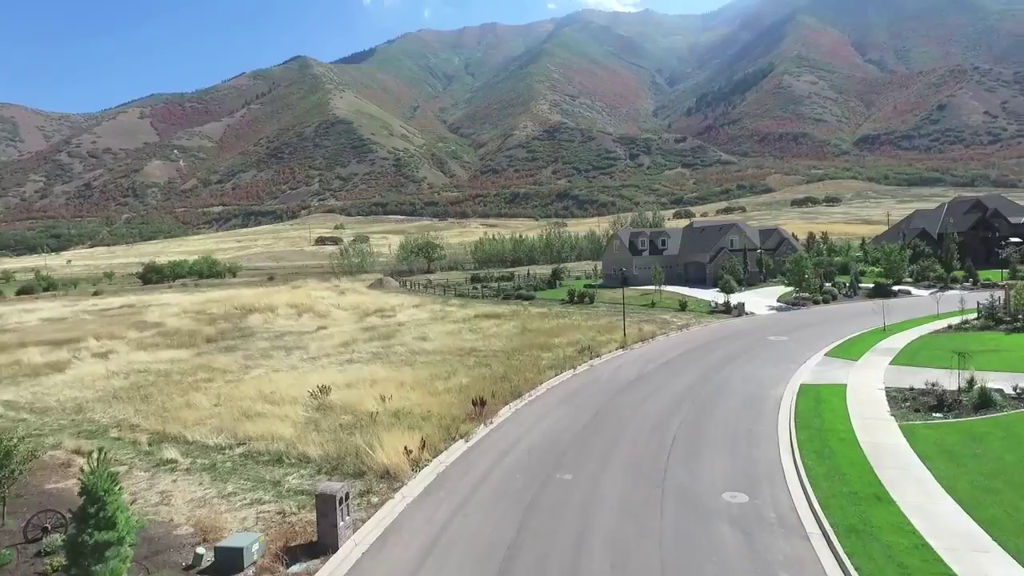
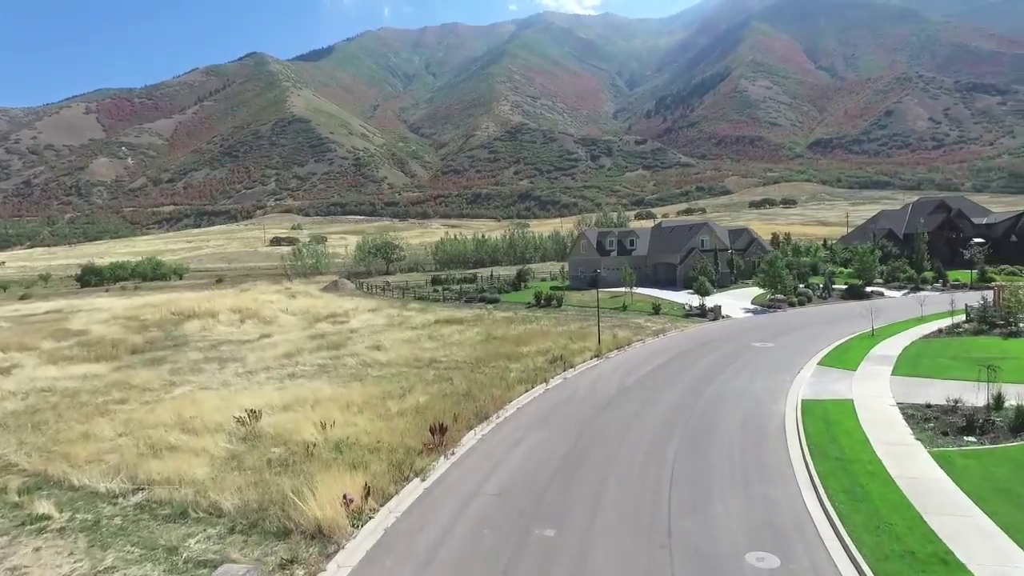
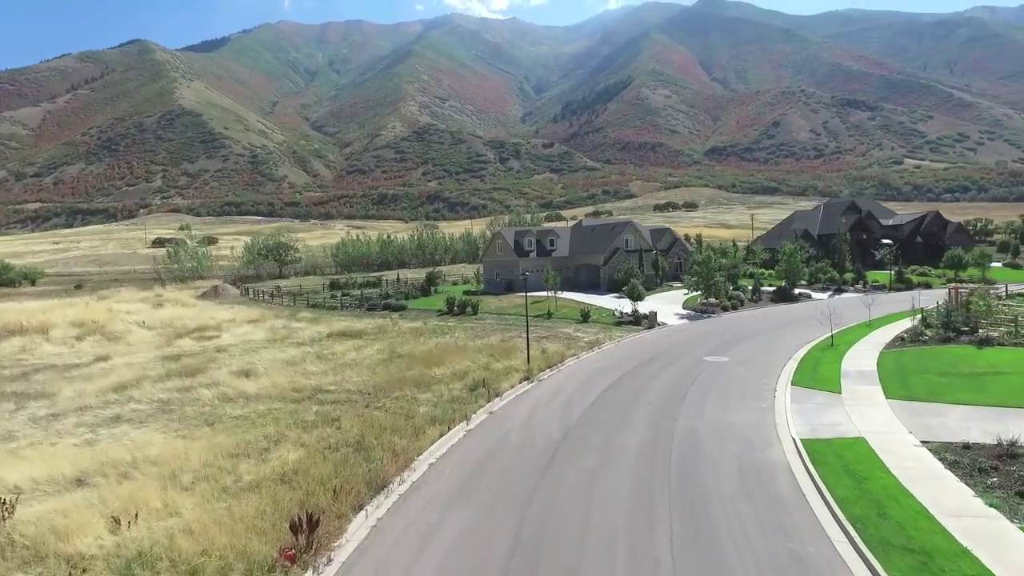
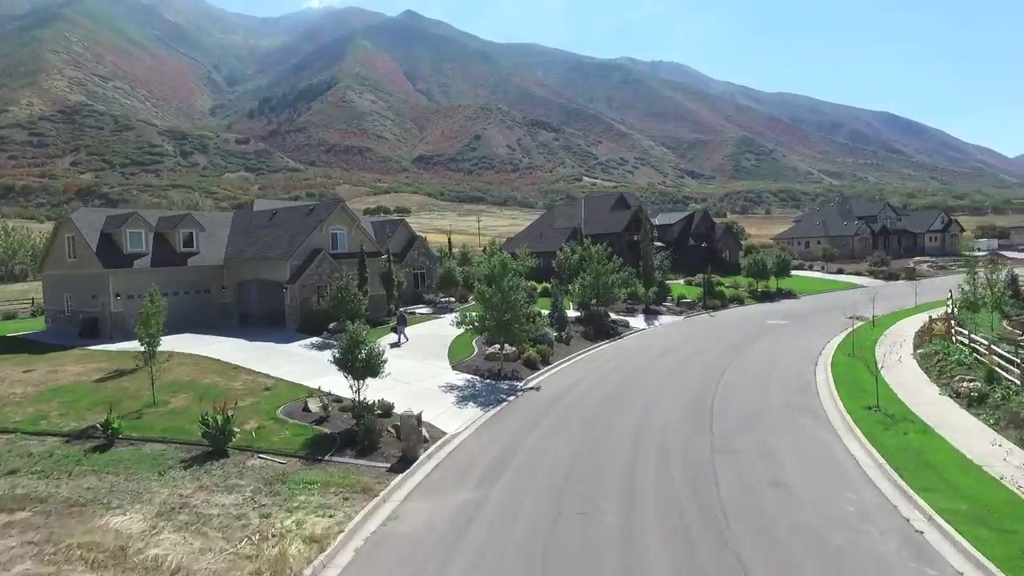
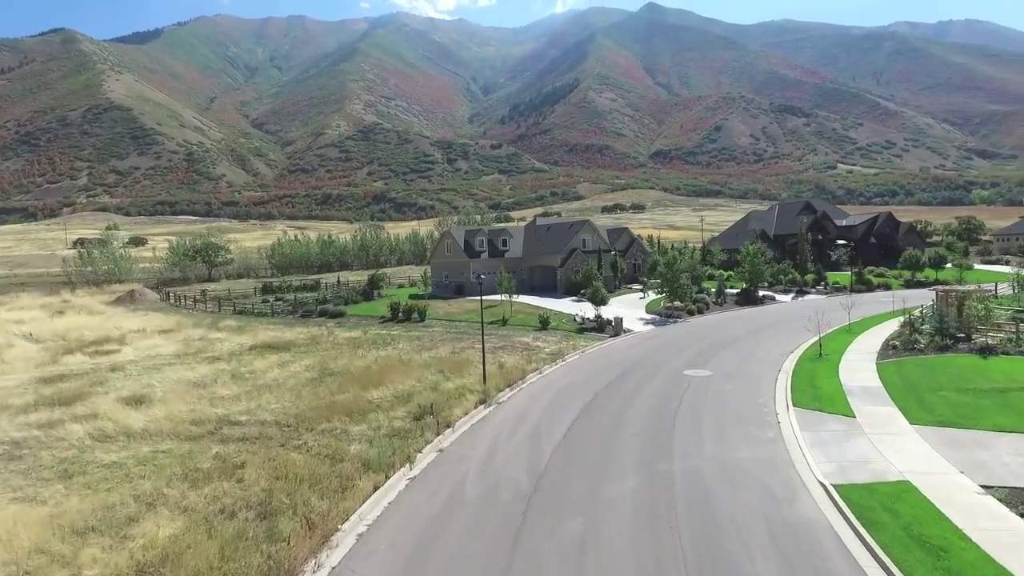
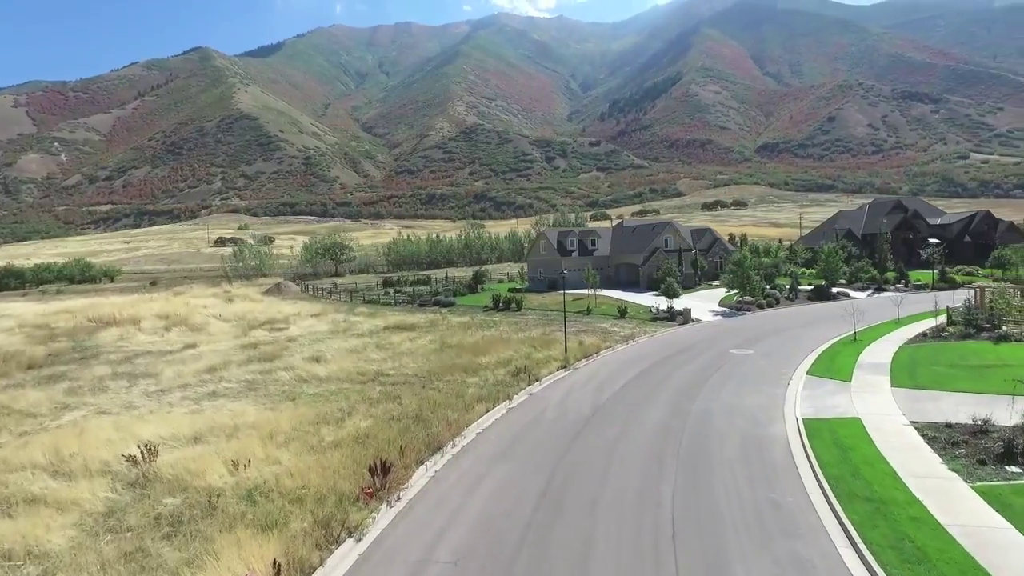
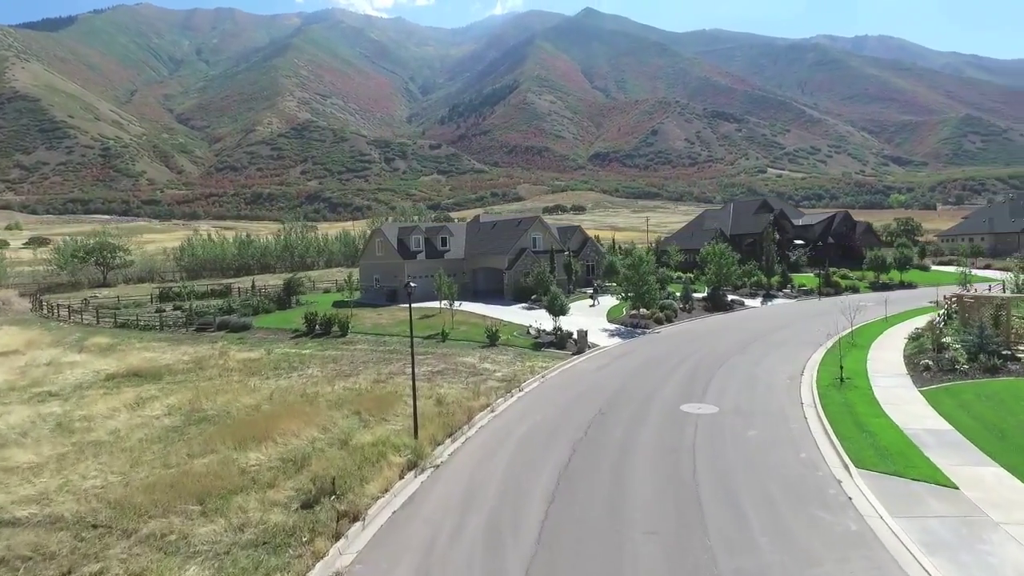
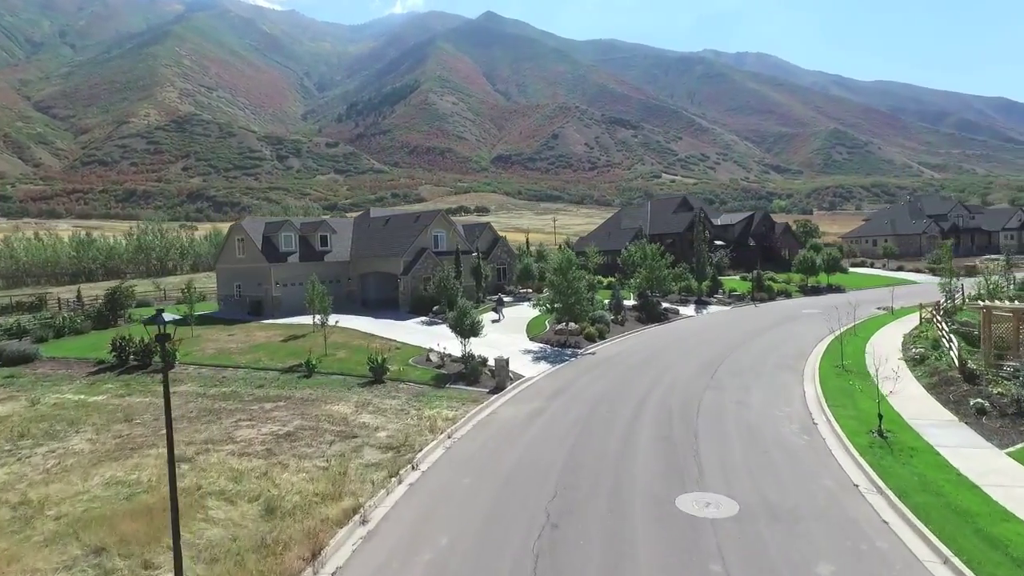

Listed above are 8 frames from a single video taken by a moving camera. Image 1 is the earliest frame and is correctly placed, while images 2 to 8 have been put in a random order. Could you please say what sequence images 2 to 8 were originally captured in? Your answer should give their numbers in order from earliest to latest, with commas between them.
2, 6, 3, 5, 7, 8, 4
